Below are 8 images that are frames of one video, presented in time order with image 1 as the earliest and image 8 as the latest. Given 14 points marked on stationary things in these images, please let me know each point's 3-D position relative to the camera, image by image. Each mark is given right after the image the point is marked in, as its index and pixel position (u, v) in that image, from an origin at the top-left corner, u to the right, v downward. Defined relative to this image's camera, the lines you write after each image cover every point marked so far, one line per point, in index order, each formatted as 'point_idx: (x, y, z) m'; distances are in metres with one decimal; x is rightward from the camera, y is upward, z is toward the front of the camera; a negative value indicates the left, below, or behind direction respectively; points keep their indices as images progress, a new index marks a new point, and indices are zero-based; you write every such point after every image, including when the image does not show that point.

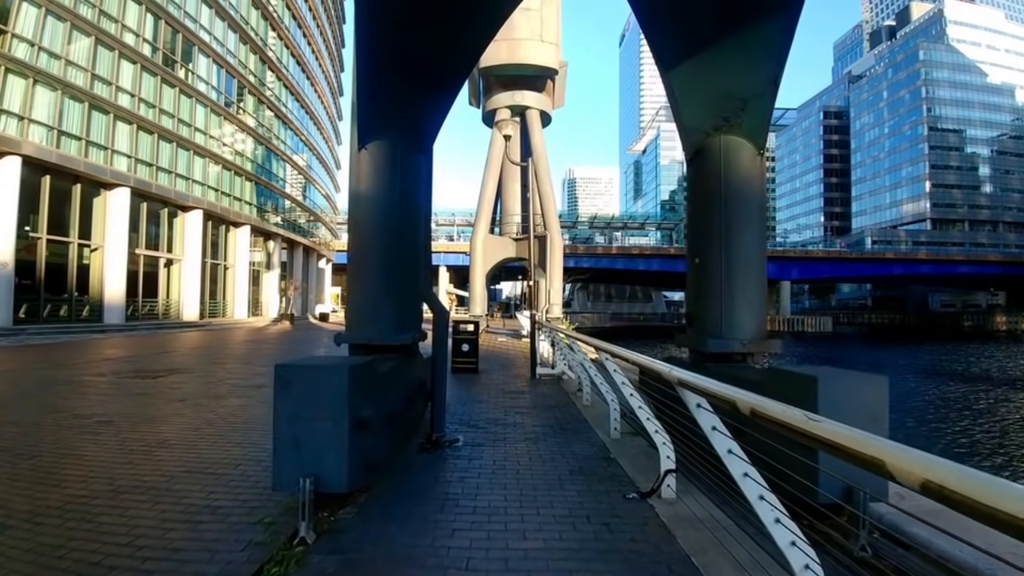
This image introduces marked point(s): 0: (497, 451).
0: (-0.2, -1.7, +6.1) m
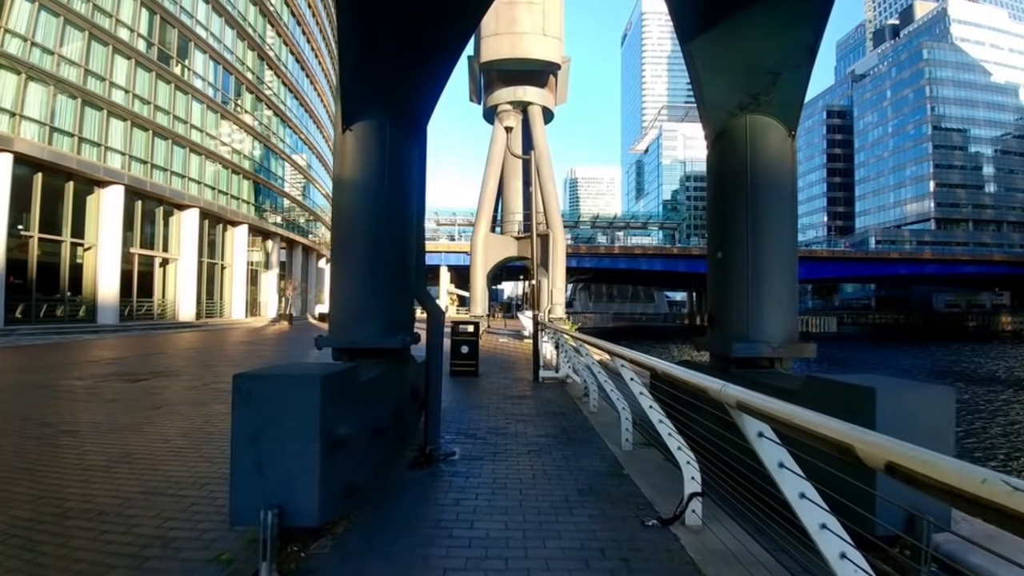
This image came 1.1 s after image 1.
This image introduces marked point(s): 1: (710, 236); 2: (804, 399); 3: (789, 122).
0: (-0.1, -1.7, +5.5) m
1: (+2.1, +0.5, +5.8) m
2: (+2.2, -0.8, +4.2) m
3: (+2.6, +1.5, +5.3) m
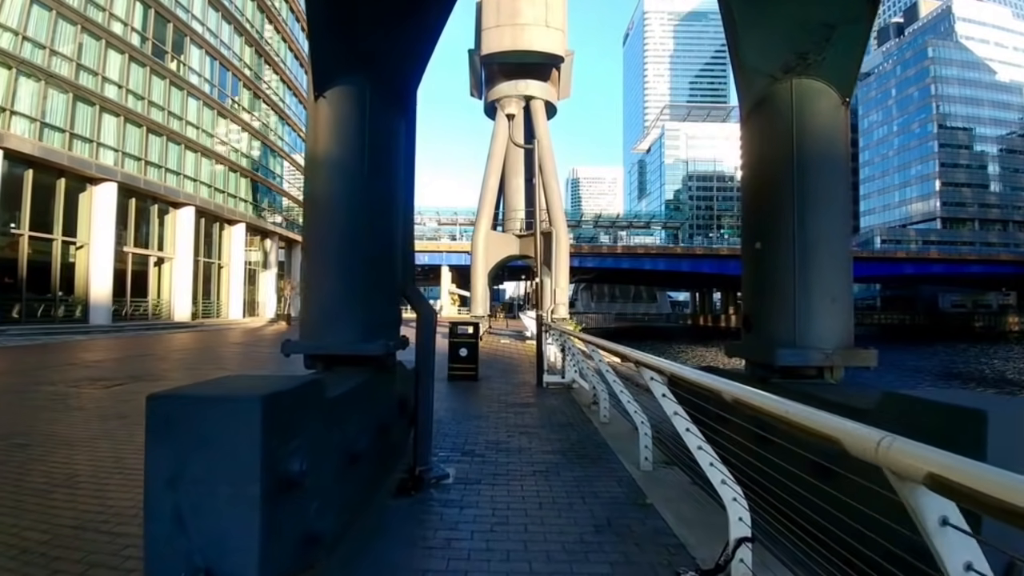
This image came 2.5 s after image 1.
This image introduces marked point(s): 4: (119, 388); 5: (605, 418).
0: (-0.1, -1.7, +4.7) m
1: (+2.1, +0.5, +5.0) m
2: (+2.2, -0.8, +3.4) m
3: (+2.6, +1.6, +4.5) m
4: (-7.4, -1.8, +10.7) m
5: (+1.2, -1.7, +7.6) m
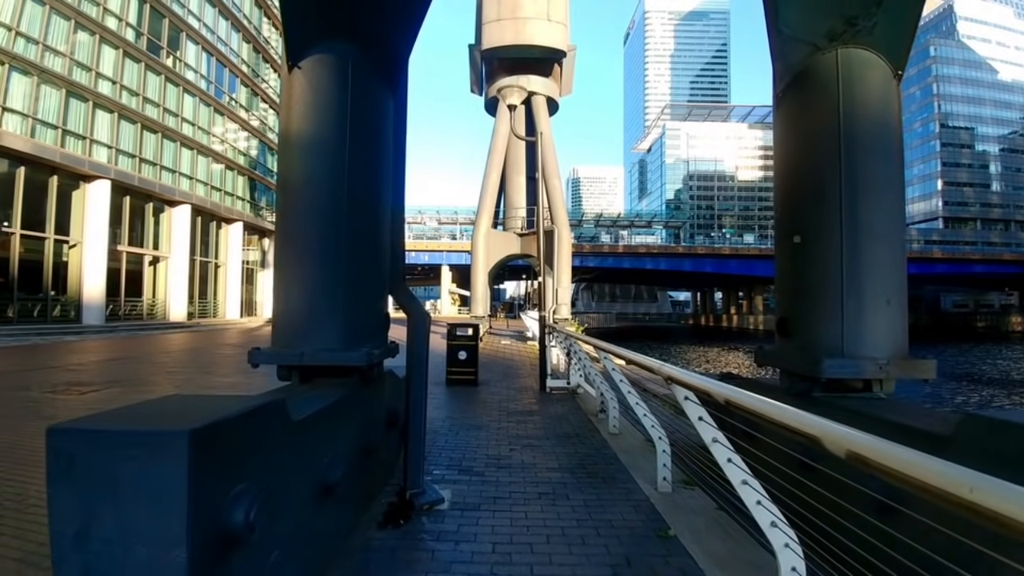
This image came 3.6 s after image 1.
0: (-0.1, -1.7, +4.2) m
1: (+2.1, +0.5, +4.5) m
2: (+2.2, -0.8, +2.9) m
3: (+2.6, +1.6, +3.9) m
4: (-7.3, -1.8, +10.1) m
5: (+1.2, -1.7, +7.0) m
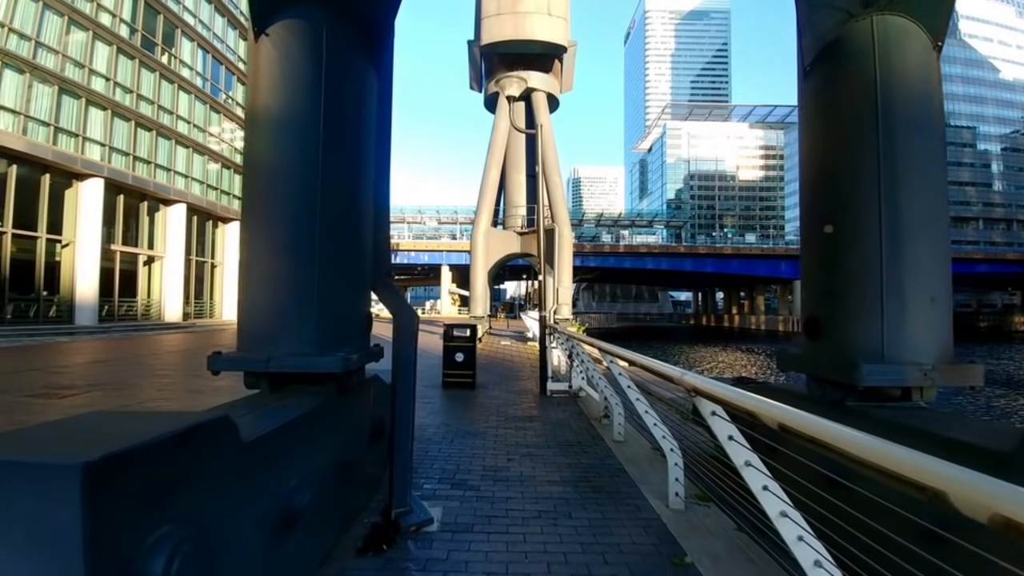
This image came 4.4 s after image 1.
0: (-0.1, -1.7, +3.7) m
1: (+2.1, +0.5, +4.0) m
2: (+2.2, -0.8, +2.4) m
3: (+2.6, +1.6, +3.5) m
4: (-7.4, -1.8, +9.7) m
5: (+1.2, -1.7, +6.6) m
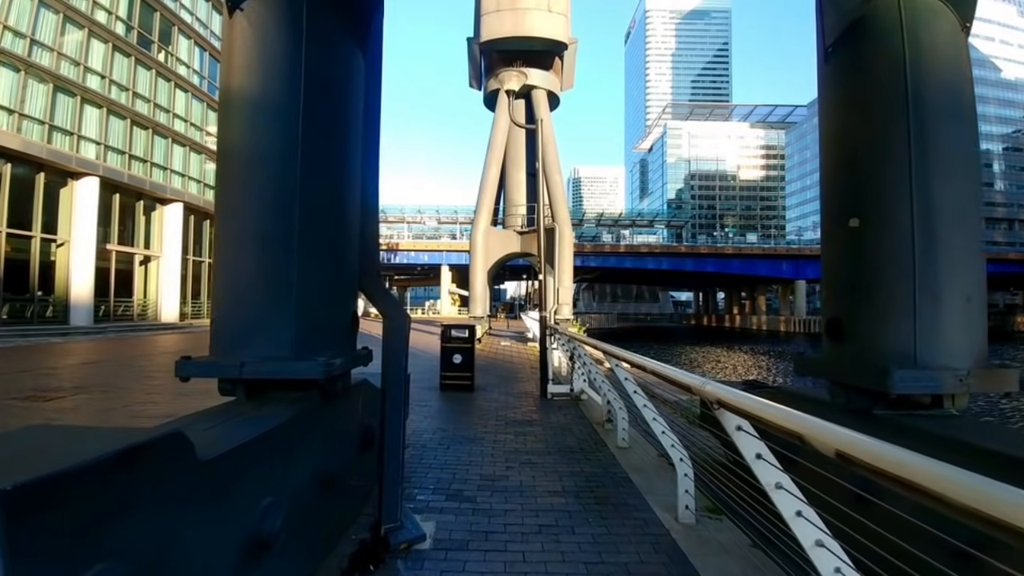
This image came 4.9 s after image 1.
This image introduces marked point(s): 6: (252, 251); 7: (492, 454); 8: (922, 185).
0: (-0.1, -1.6, +3.5) m
1: (+2.1, +0.6, +3.7) m
2: (+2.2, -0.8, +2.1) m
3: (+2.6, +1.6, +3.2) m
4: (-7.4, -1.8, +9.4) m
5: (+1.2, -1.7, +6.3) m
6: (-1.3, +0.2, +3.0) m
7: (-0.2, -1.7, +5.9) m
8: (+2.2, +0.6, +3.2) m
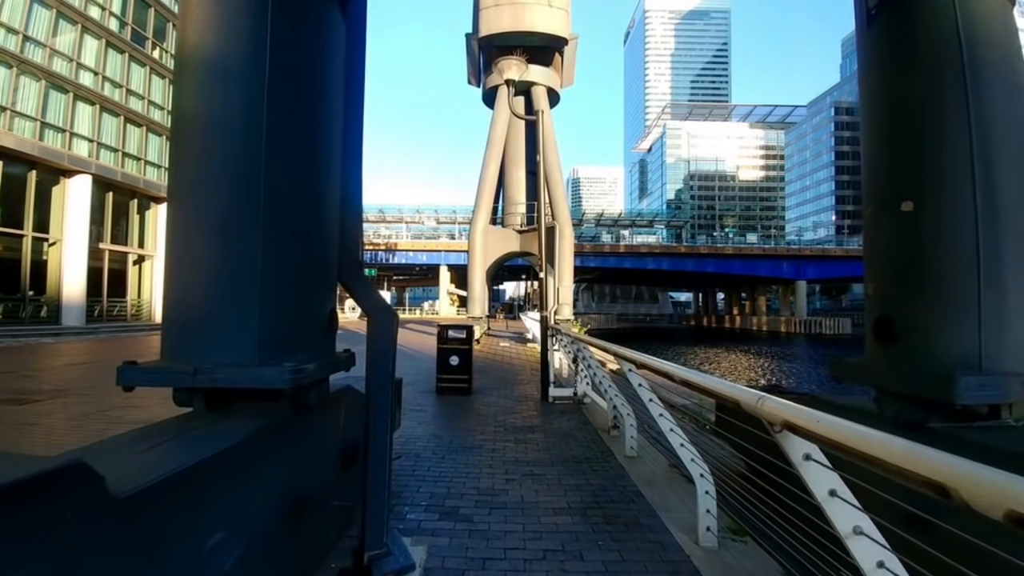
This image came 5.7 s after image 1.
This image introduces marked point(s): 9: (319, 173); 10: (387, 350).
0: (-0.1, -1.6, +3.0) m
1: (+2.1, +0.6, +3.3) m
2: (+2.2, -0.7, +1.7) m
3: (+2.6, +1.6, +2.8) m
4: (-7.4, -1.8, +9.0) m
5: (+1.2, -1.6, +5.8) m
6: (-1.3, +0.2, +2.6) m
7: (-0.2, -1.7, +5.4) m
8: (+2.3, +0.6, +2.7) m
9: (-1.0, +0.6, +2.9) m
10: (-0.7, -0.4, +3.3) m
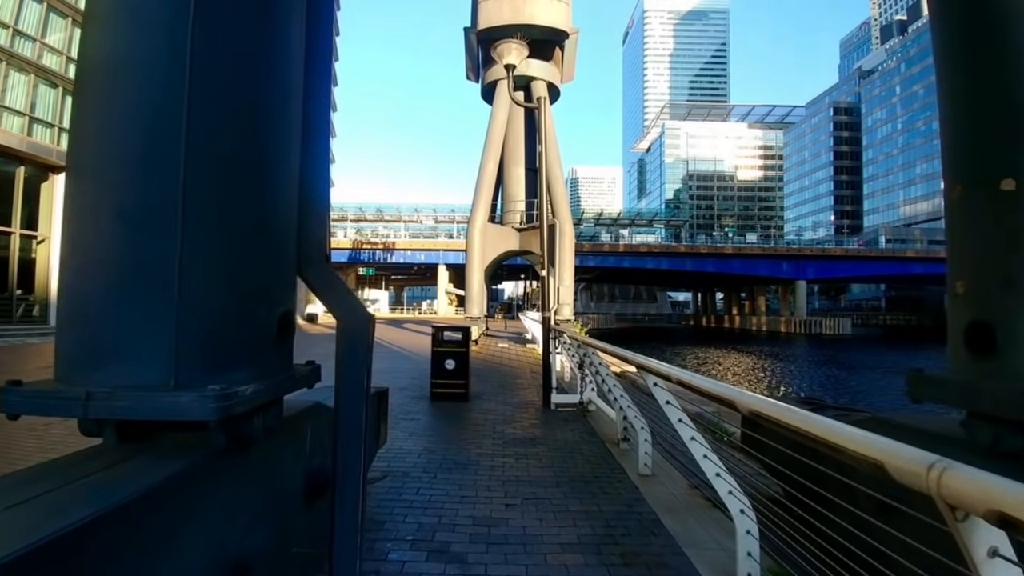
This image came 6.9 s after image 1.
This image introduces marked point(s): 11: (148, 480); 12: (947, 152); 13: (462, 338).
0: (-0.1, -1.6, +2.4) m
1: (+2.1, +0.6, +2.7) m
2: (+2.2, -0.7, +1.1) m
3: (+2.6, +1.6, +2.2) m
4: (-7.4, -1.8, +8.3) m
5: (+1.2, -1.6, +5.2) m
6: (-1.3, +0.2, +1.9) m
7: (-0.2, -1.6, +4.8) m
8: (+2.3, +0.6, +2.1) m
9: (-1.0, +0.6, +2.3) m
10: (-0.7, -0.4, +2.7) m
11: (-1.1, -0.6, +1.6) m
12: (+2.2, +0.7, +2.9) m
13: (-0.8, -0.8, +9.3) m
